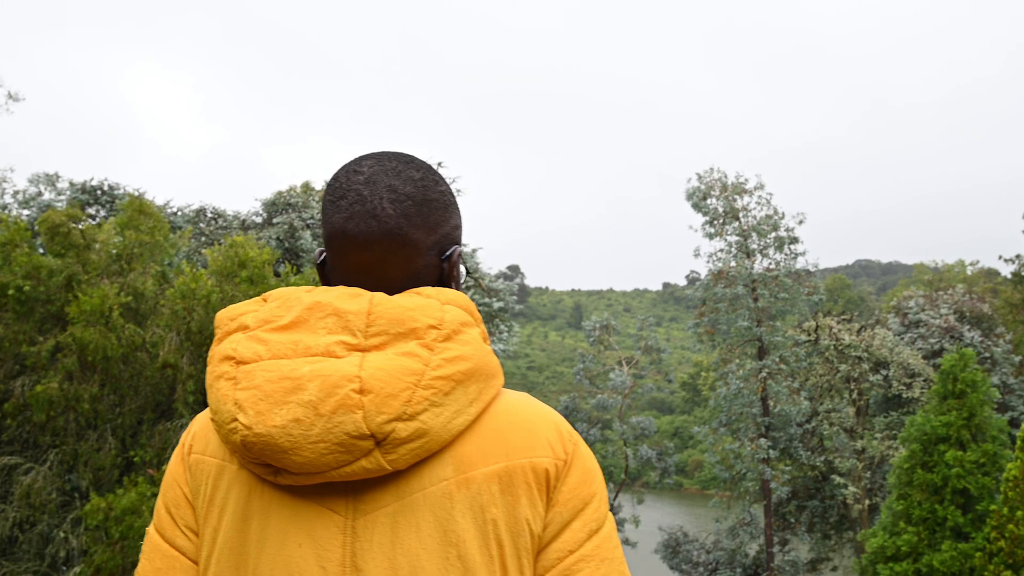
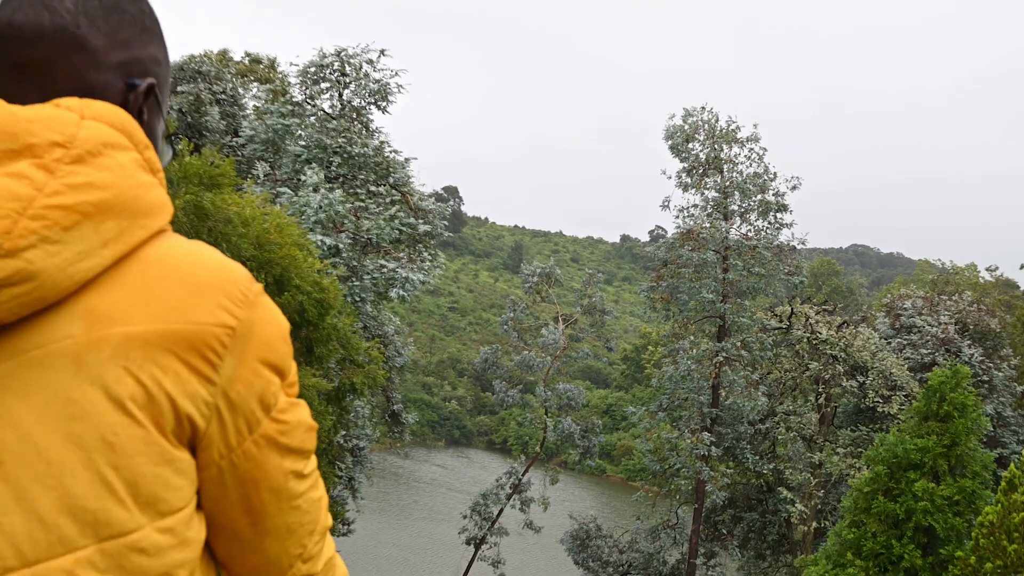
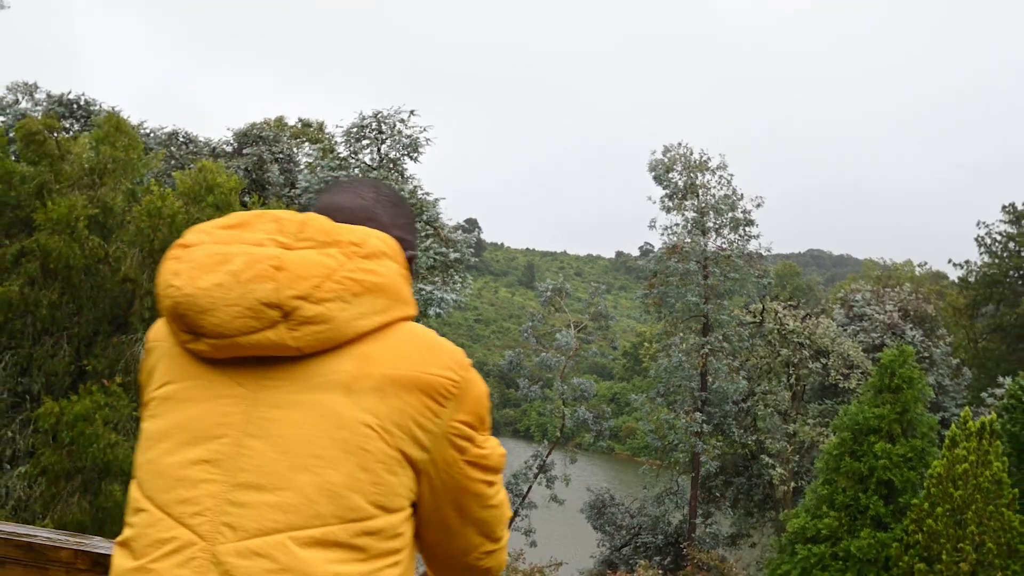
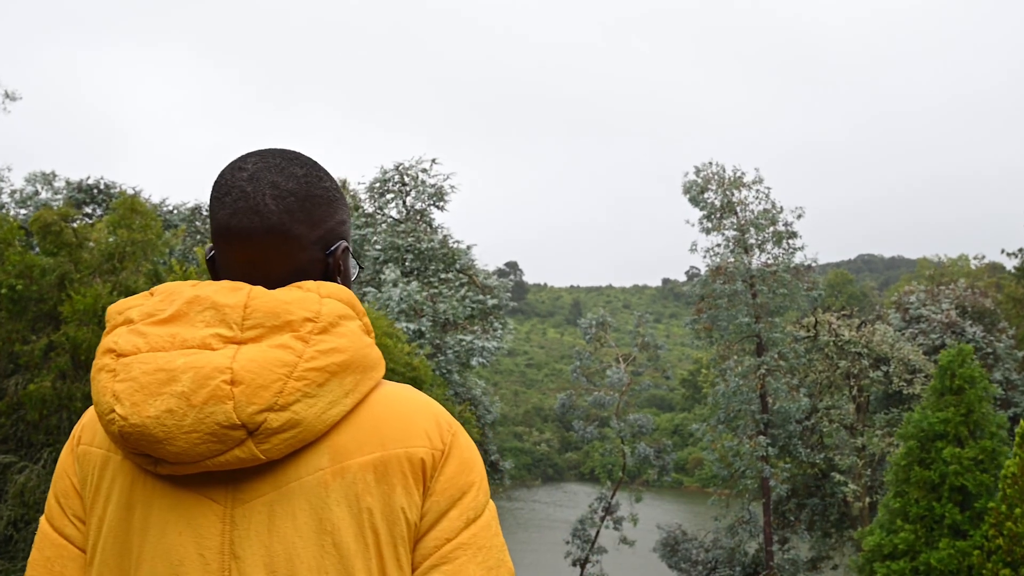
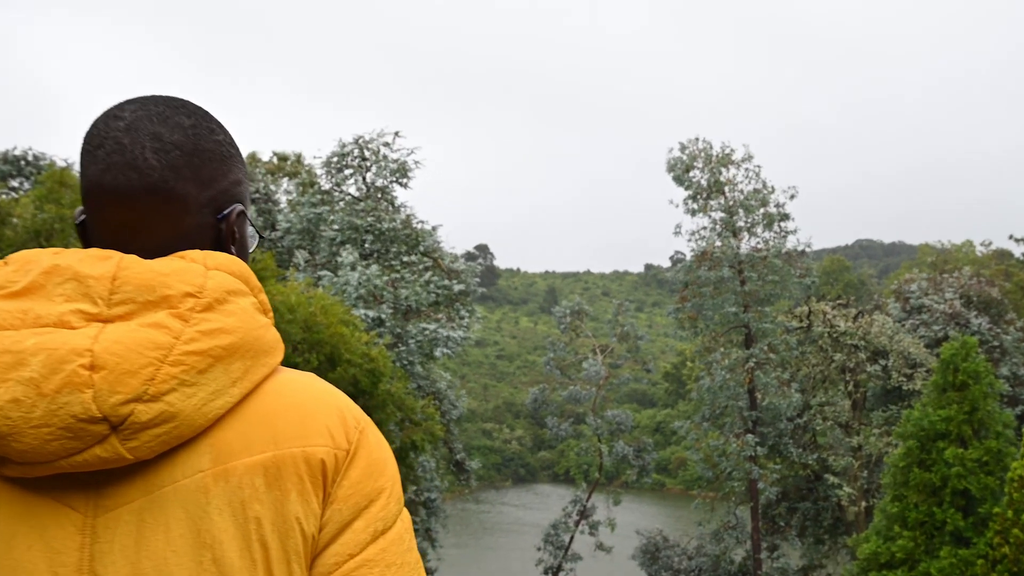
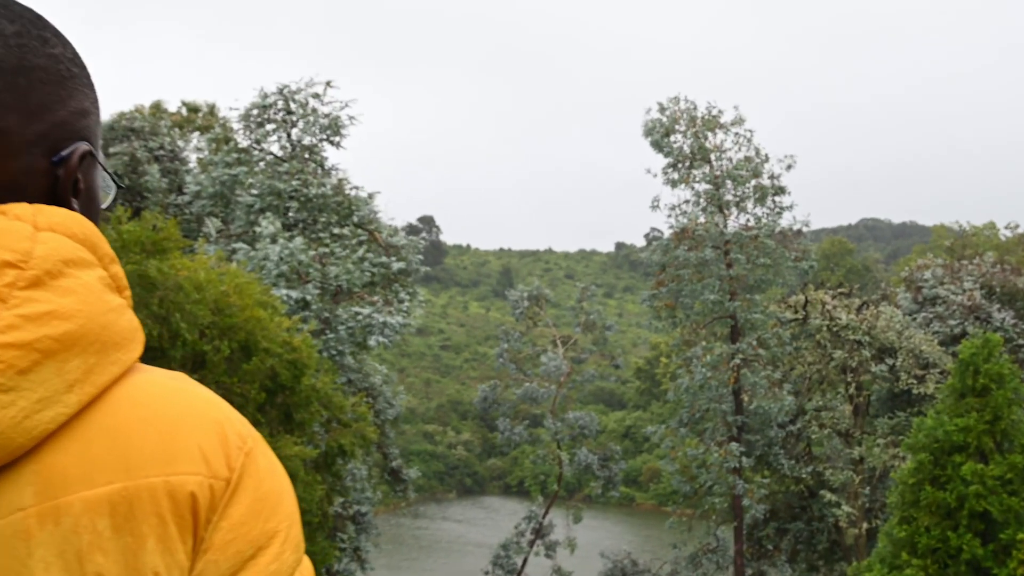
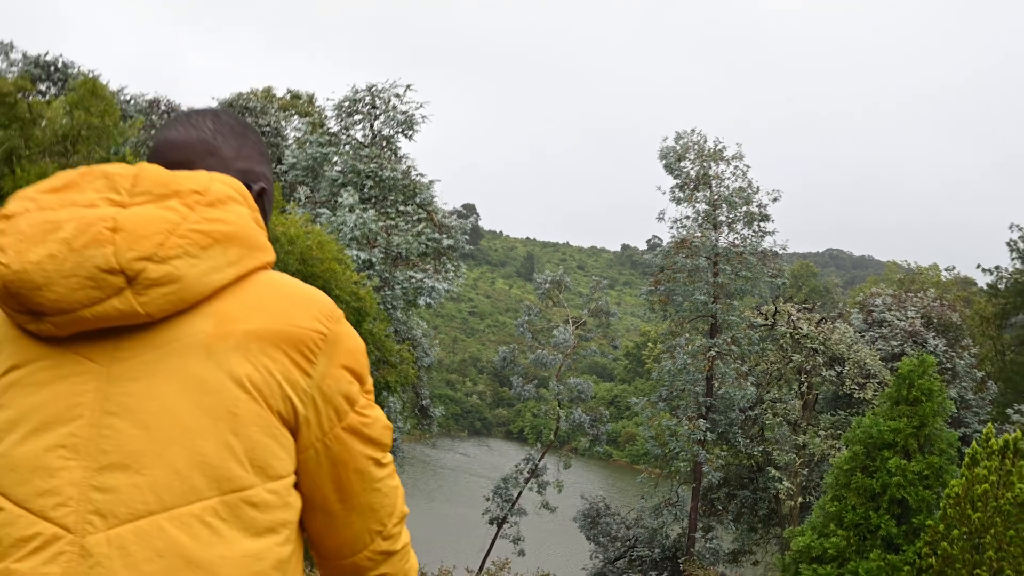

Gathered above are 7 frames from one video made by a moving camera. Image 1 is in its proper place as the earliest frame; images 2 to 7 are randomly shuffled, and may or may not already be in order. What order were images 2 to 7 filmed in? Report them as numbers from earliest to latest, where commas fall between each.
4, 5, 6, 2, 7, 3
